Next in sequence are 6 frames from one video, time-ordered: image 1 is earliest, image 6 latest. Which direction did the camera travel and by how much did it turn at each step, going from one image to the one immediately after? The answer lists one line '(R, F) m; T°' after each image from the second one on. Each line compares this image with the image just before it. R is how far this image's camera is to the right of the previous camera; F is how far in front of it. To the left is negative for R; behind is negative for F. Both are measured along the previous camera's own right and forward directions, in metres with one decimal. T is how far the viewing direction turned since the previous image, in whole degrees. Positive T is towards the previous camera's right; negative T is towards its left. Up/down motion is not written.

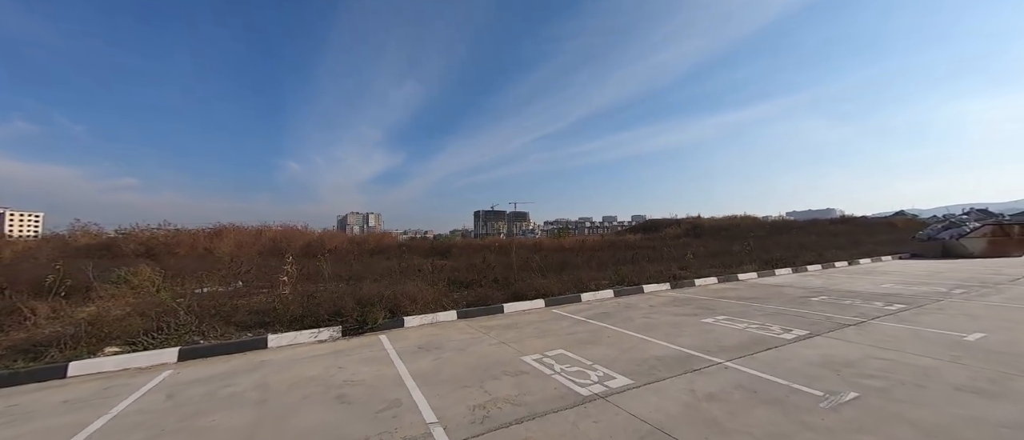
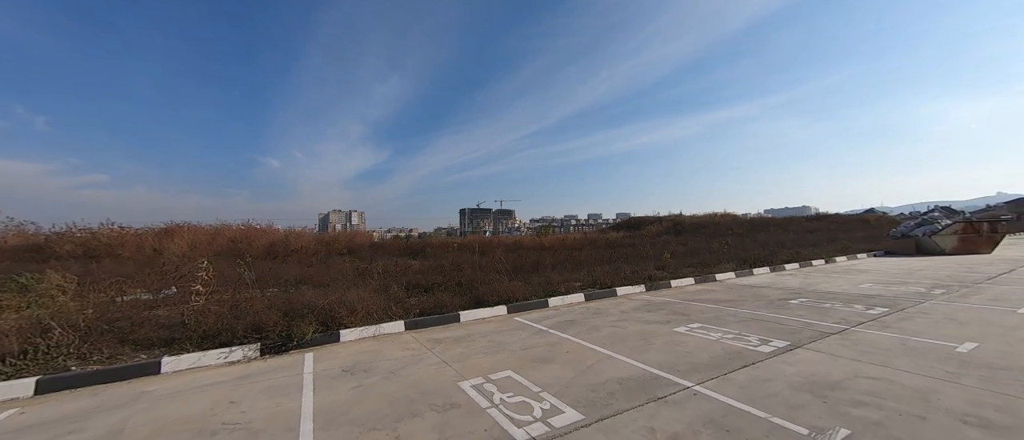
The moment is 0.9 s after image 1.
(+0.5, +0.6) m; +2°
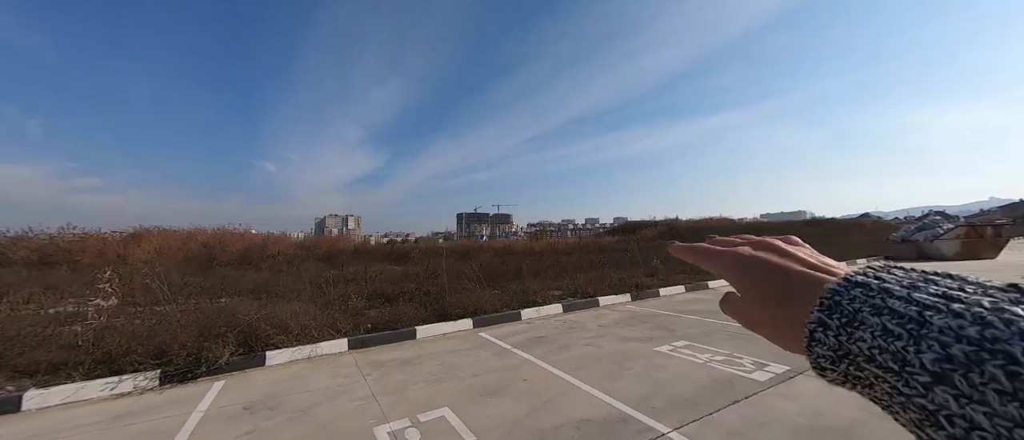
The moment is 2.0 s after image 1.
(+0.5, +0.7) m; 0°
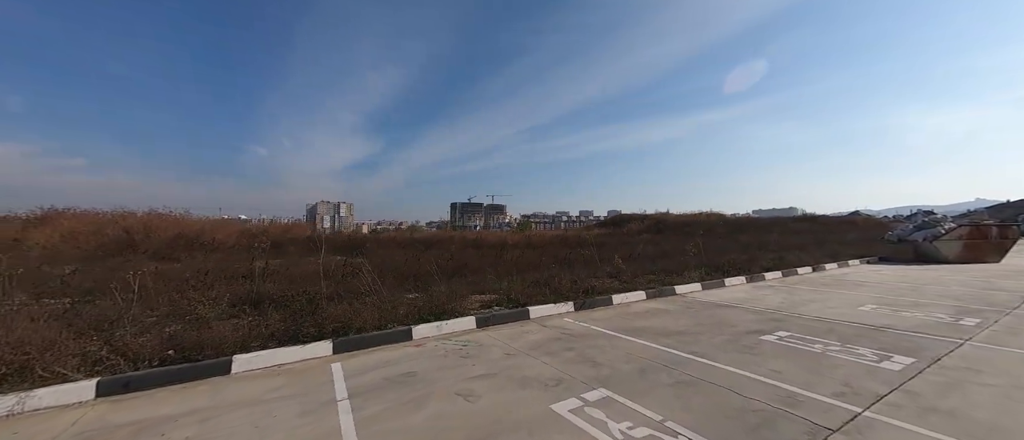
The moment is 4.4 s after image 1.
(+1.3, +1.5) m; +1°
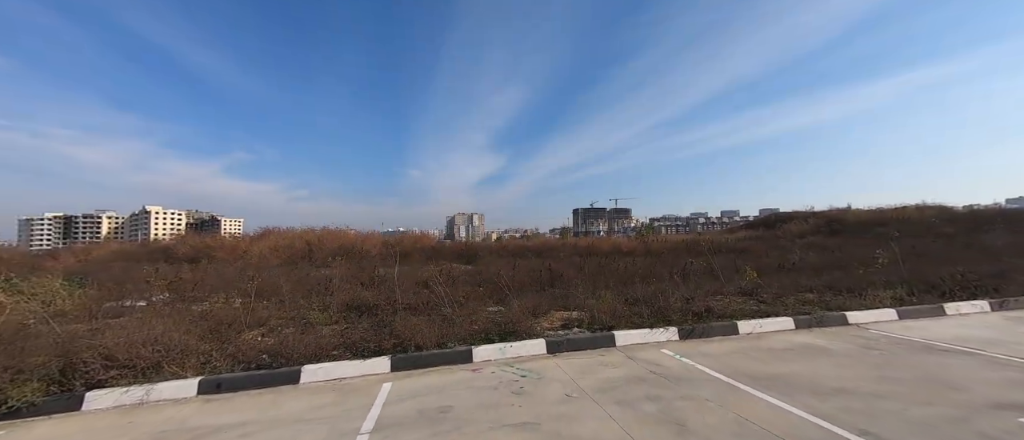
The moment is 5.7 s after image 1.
(+0.6, +0.8) m; -20°
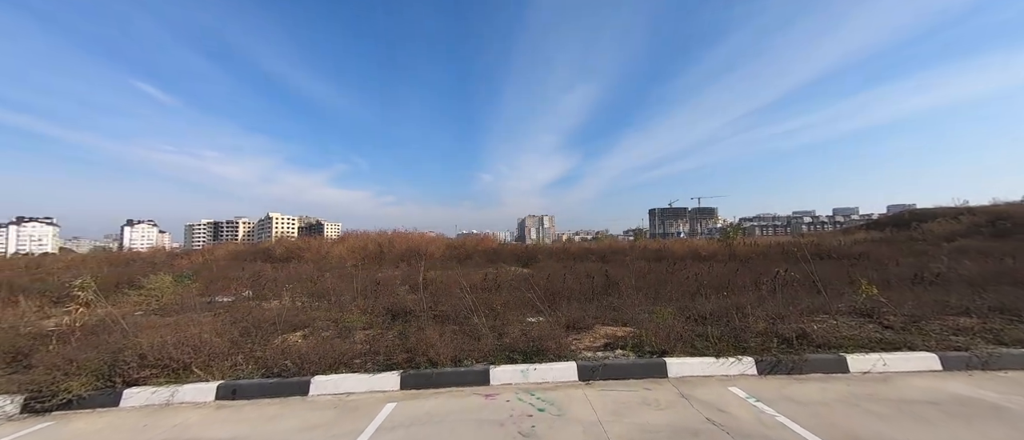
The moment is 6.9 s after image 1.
(+0.5, +0.6) m; -12°
